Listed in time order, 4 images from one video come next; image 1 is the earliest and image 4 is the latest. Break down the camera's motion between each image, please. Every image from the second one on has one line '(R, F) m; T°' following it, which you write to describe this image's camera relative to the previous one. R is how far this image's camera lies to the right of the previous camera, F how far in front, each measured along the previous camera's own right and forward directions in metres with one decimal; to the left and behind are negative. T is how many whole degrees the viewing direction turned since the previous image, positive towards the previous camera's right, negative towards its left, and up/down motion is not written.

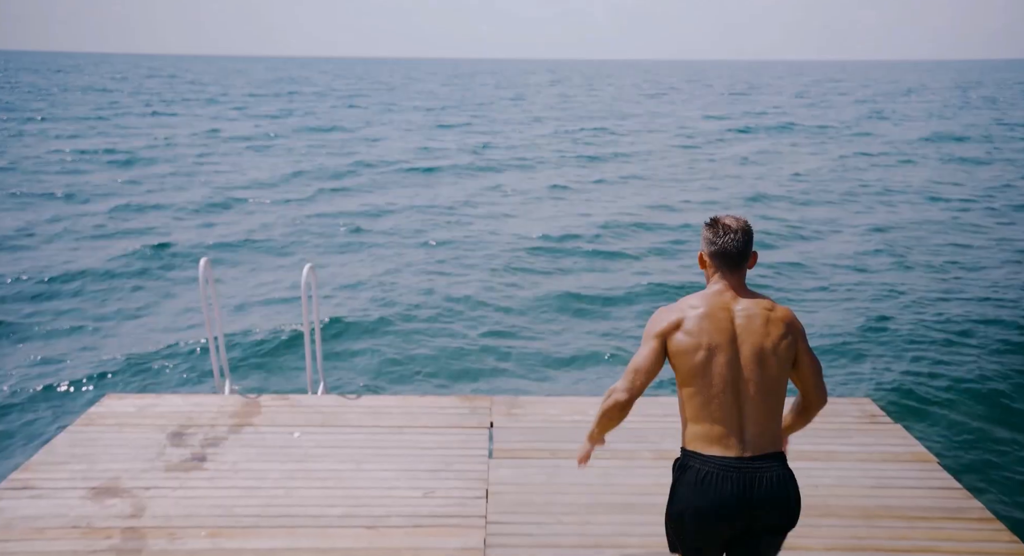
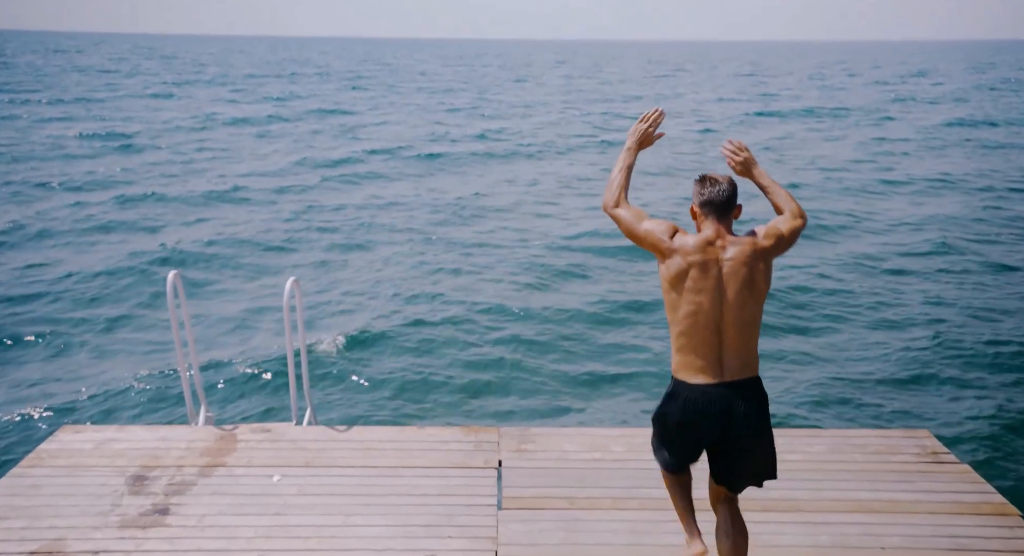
(0.0, +0.8) m; 0°
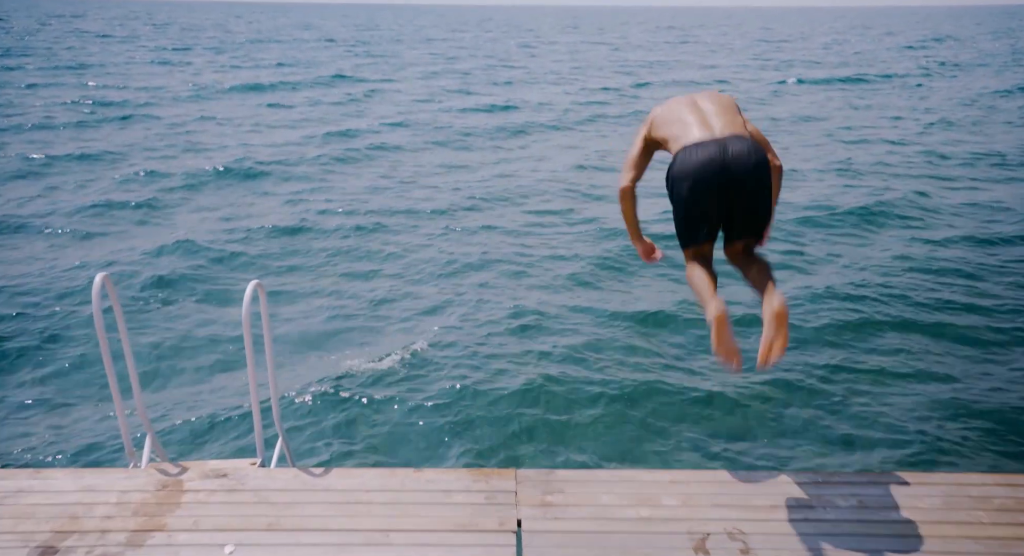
(-0.1, +1.2) m; 0°
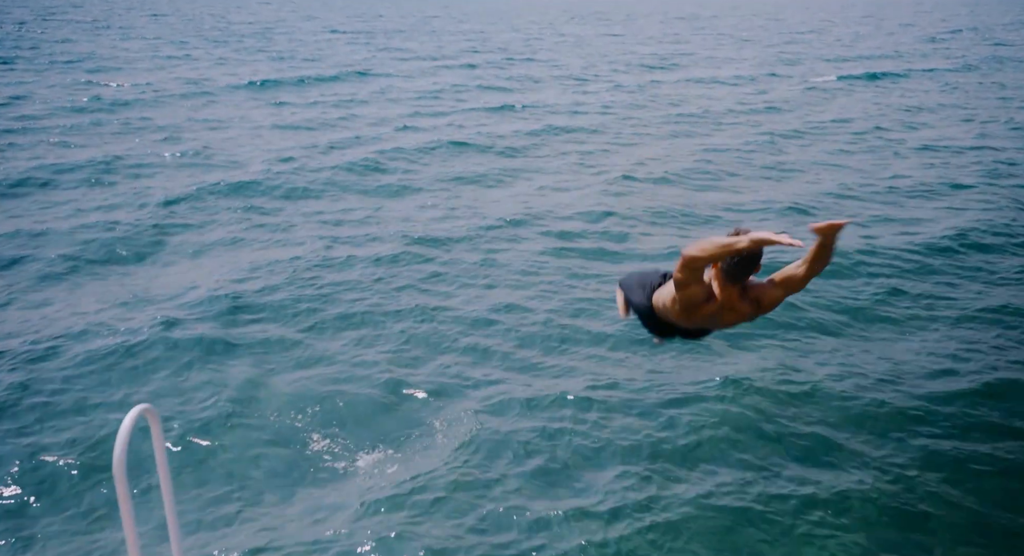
(-0.3, +1.3) m; 0°
